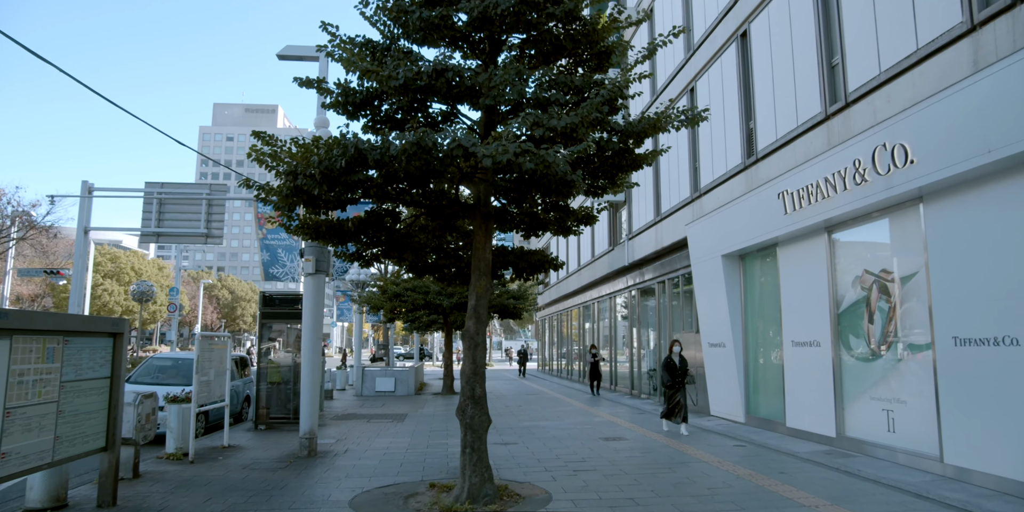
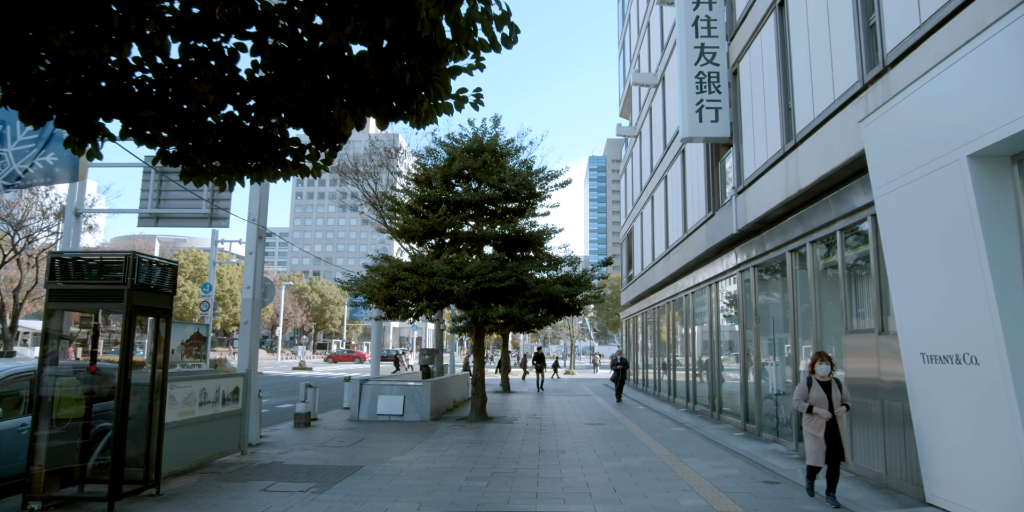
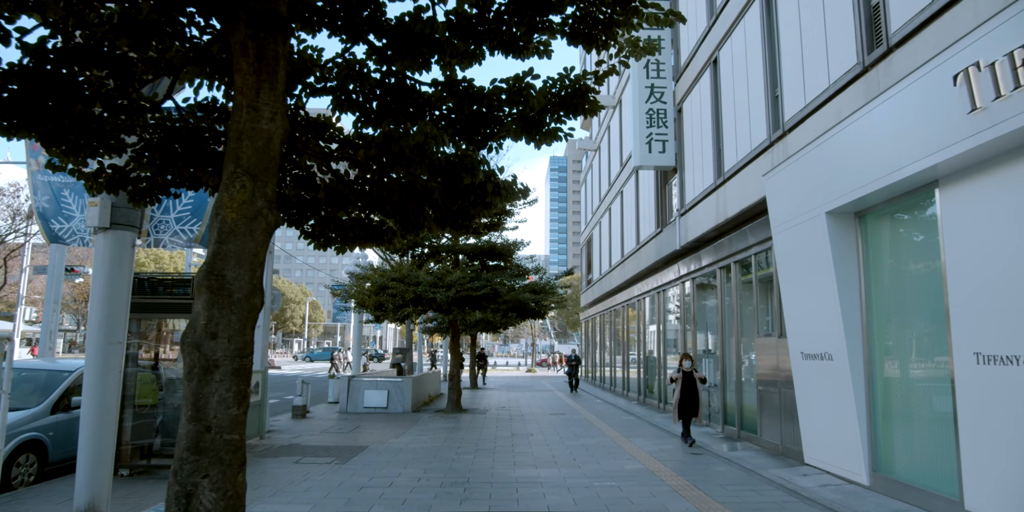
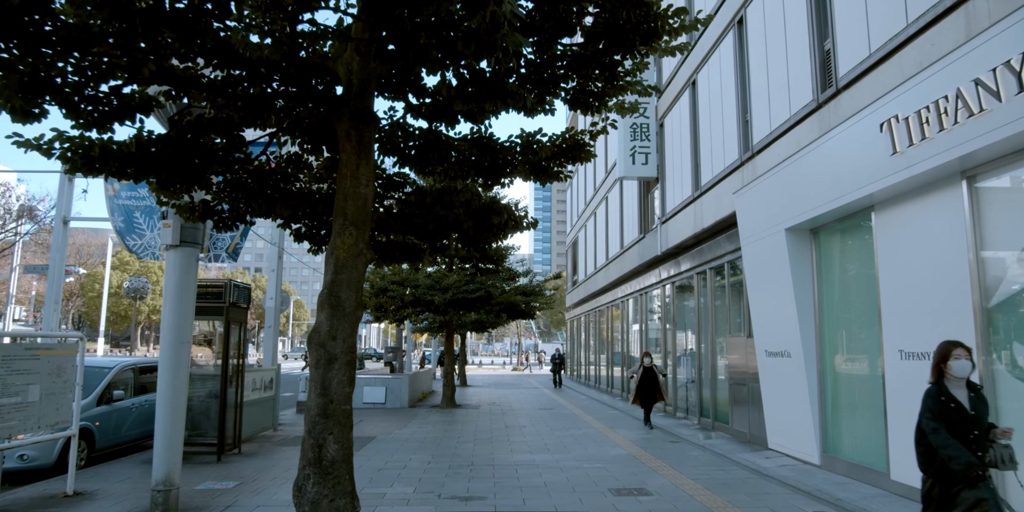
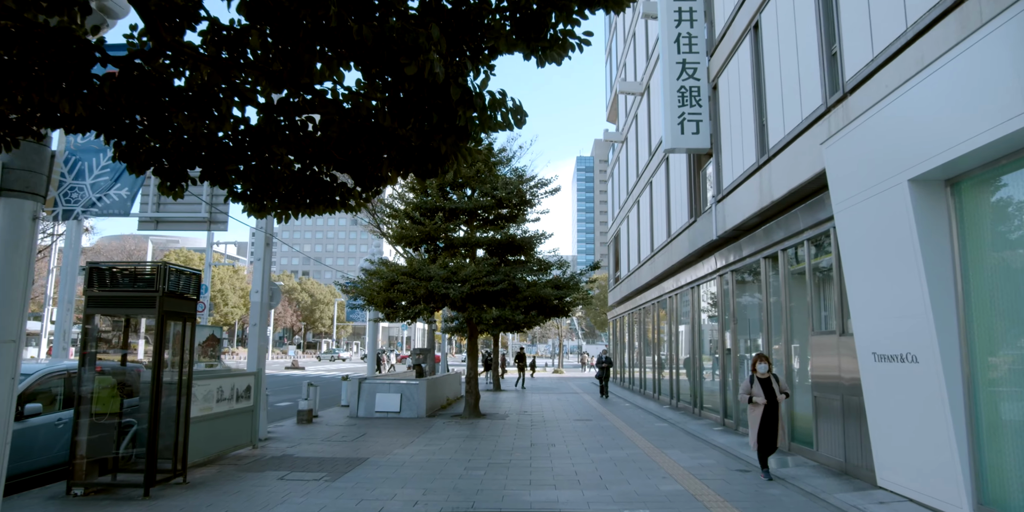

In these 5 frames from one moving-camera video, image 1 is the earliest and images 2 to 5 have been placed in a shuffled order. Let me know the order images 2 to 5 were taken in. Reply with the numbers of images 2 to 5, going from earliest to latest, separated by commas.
4, 3, 5, 2
